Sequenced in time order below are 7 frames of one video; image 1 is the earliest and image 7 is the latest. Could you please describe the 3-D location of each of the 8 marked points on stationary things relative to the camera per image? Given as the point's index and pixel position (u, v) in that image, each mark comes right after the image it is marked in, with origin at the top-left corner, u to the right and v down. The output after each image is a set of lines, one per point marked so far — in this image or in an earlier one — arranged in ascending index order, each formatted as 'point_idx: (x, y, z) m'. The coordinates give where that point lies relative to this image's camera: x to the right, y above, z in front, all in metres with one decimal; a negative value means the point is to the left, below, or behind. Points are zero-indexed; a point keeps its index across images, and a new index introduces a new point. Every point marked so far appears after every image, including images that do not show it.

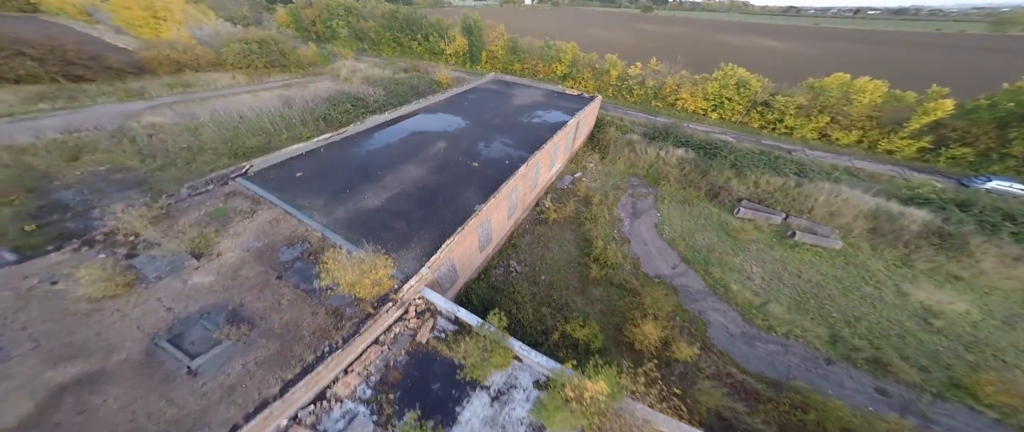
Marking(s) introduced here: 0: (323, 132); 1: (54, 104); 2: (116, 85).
0: (-9.0, +3.6, +13.7) m
1: (-24.9, +5.9, +15.3) m
2: (-24.9, +8.4, +18.2) m
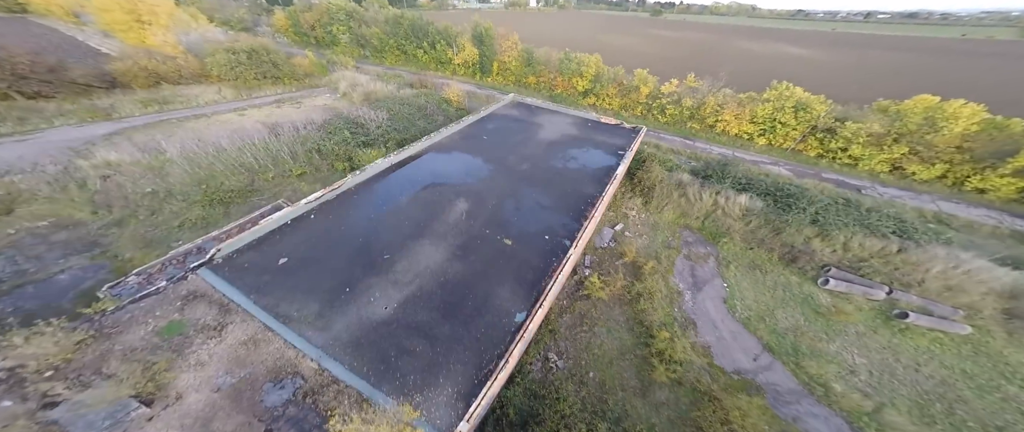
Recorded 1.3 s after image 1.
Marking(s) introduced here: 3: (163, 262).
0: (-8.0, +1.7, +11.8) m
1: (-23.9, +4.0, +13.3) m
2: (-23.9, +6.5, +16.2) m
3: (-8.3, -1.3, +7.2) m
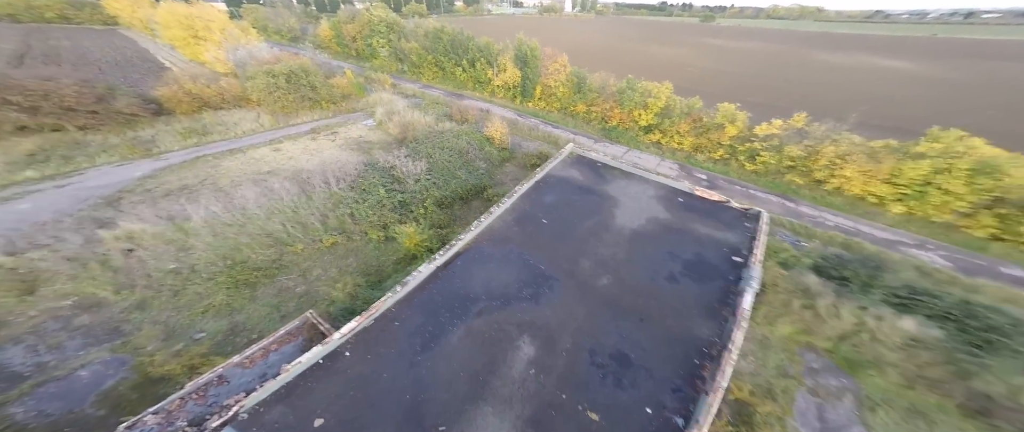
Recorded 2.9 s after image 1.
0: (-6.0, -0.7, +10.6) m
1: (-21.6, +2.1, +13.4) m
2: (-21.3, +4.6, +16.3) m
3: (-6.8, -3.7, +6.0) m
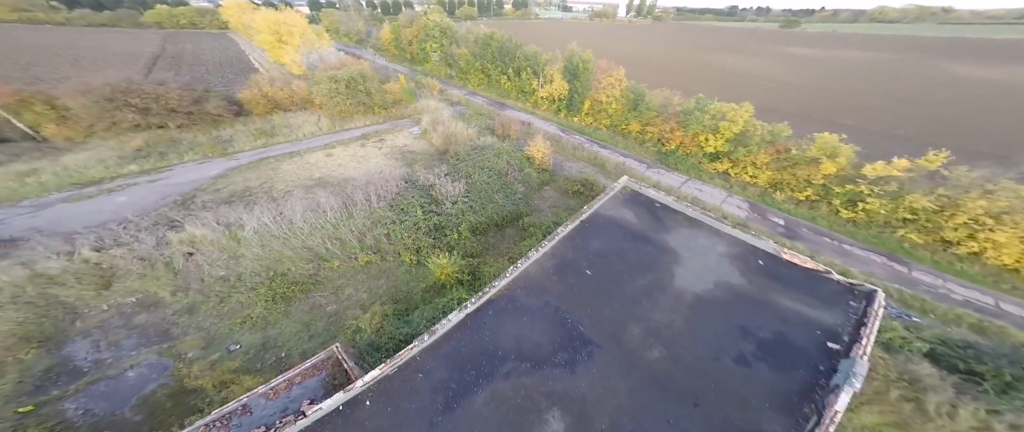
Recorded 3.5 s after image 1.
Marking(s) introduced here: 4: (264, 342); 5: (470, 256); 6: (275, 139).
0: (-4.7, -1.3, +10.4) m
1: (-19.5, +2.7, +15.3) m
2: (-18.6, +5.2, +18.1) m
3: (-6.4, -4.3, +6.0) m
4: (-7.1, -3.6, +8.4) m
5: (-1.6, -1.6, +10.8) m
6: (-14.9, +4.8, +18.3) m
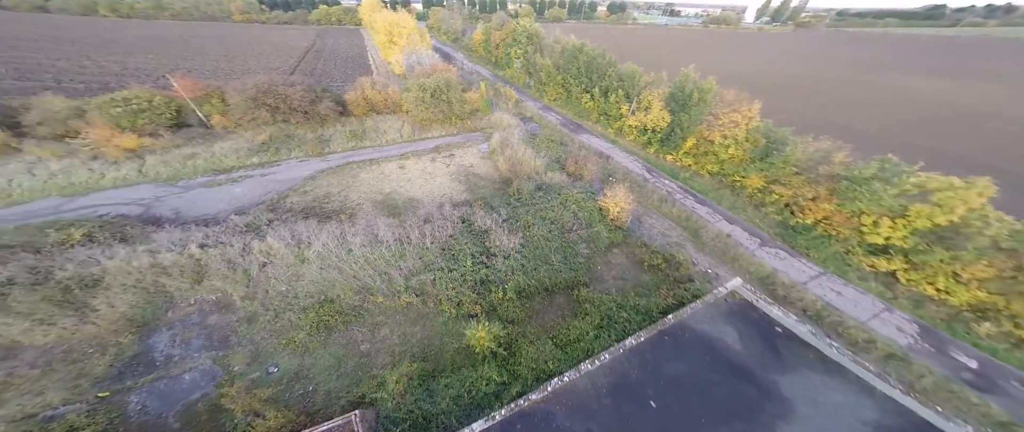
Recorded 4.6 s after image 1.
0: (-3.1, -2.6, +9.8) m
1: (-15.6, +3.5, +18.0) m
2: (-13.7, +5.8, +20.4) m
3: (-6.2, -5.3, +6.1) m
4: (-6.2, -4.5, +8.5) m
5: (-0.1, -3.4, +9.5) m
6: (-10.1, +4.9, +19.7) m
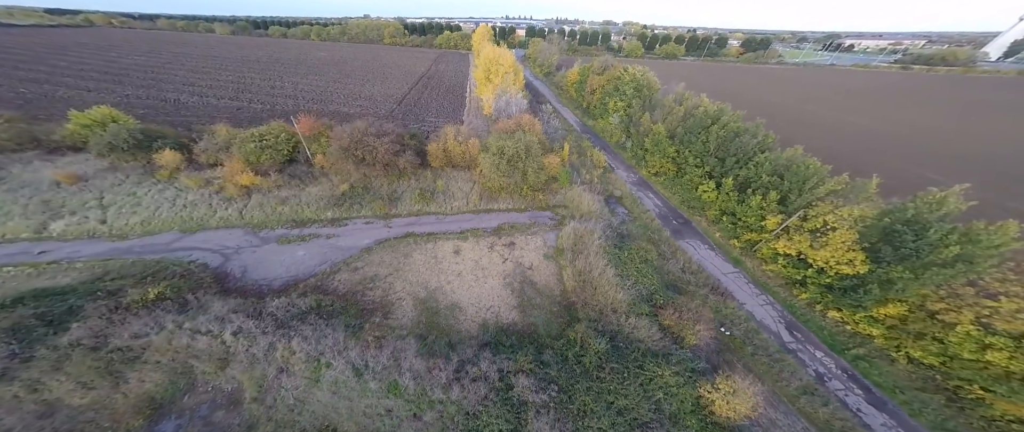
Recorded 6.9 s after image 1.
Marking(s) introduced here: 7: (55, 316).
0: (-2.5, -7.2, +7.2) m
1: (-11.3, +0.3, +18.4) m
2: (-8.4, +2.1, +20.3) m
3: (-6.8, -9.0, +4.3) m
4: (-6.1, -8.4, +6.7) m
5: (+0.2, -8.4, +6.0) m
6: (-5.4, +0.7, +18.7) m
7: (-17.3, -3.8, +11.1) m
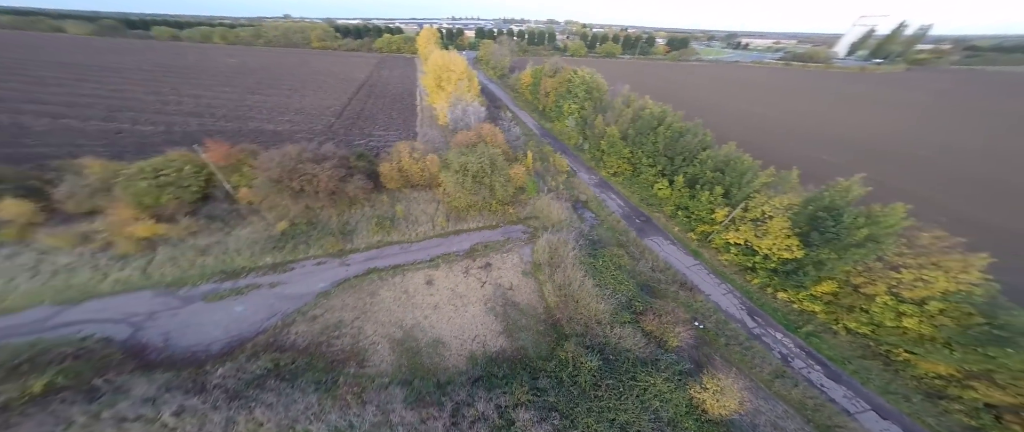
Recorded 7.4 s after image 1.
0: (-1.9, -8.4, +6.6) m
1: (-12.8, -1.8, +16.5) m
2: (-10.5, +0.3, +18.7) m
3: (-5.6, -10.7, +3.1) m
4: (-5.3, -10.0, +5.6) m
5: (+1.0, -9.4, +5.8) m
6: (-7.1, -0.9, +17.5) m
7: (-17.4, -6.6, +8.4) m
